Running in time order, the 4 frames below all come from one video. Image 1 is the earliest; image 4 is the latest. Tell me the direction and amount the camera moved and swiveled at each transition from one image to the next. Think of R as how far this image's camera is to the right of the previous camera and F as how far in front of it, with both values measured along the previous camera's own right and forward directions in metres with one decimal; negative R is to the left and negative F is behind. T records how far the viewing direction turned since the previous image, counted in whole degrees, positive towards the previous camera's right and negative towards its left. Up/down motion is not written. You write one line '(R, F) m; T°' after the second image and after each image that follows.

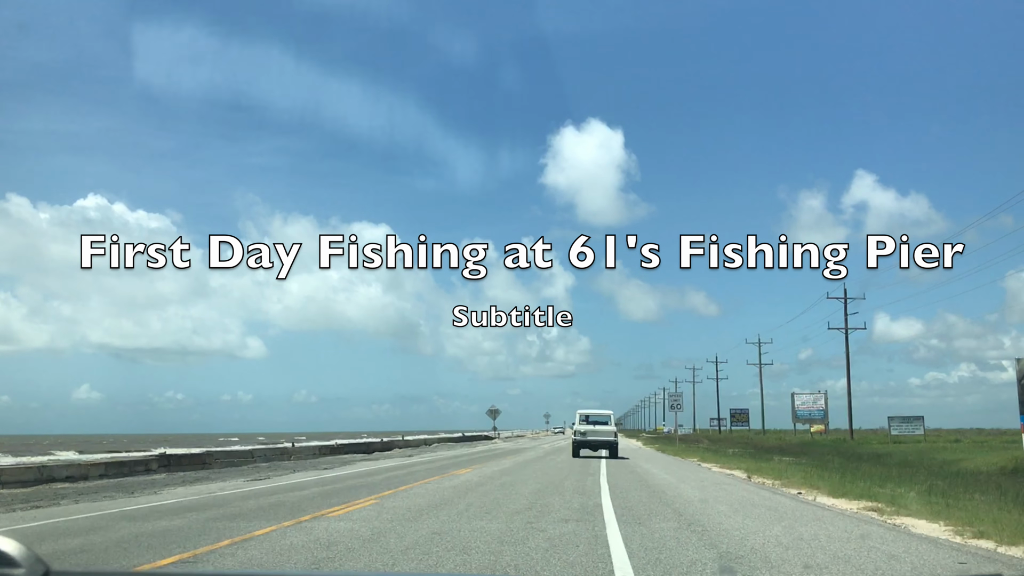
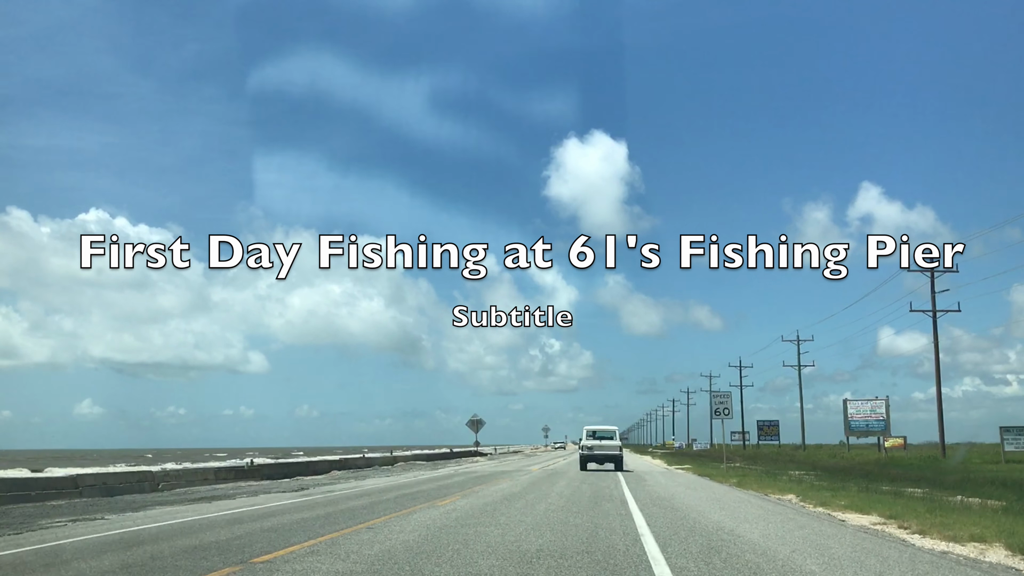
(0.0, +4.0) m; 0°
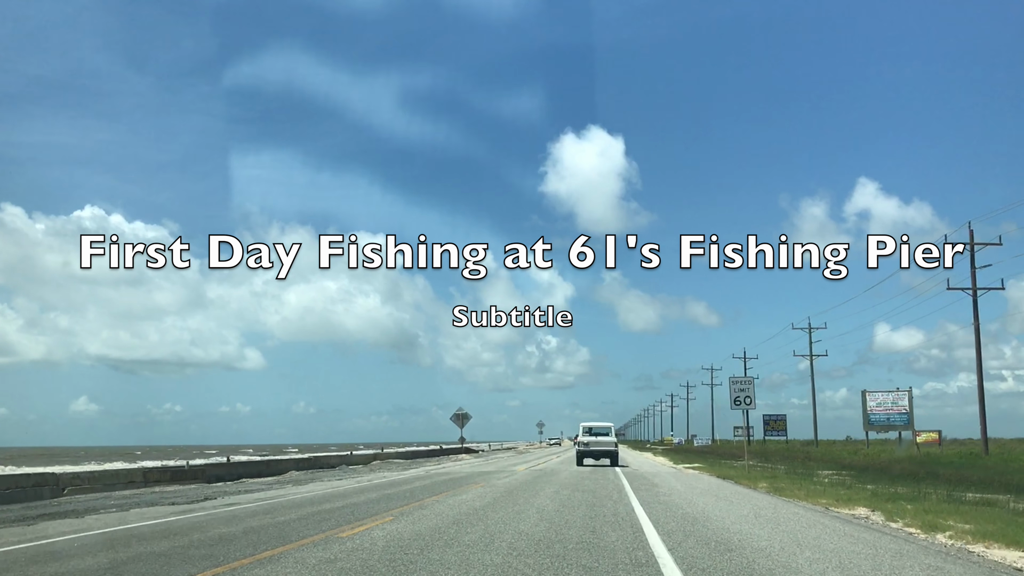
(+0.2, +2.1) m; 0°
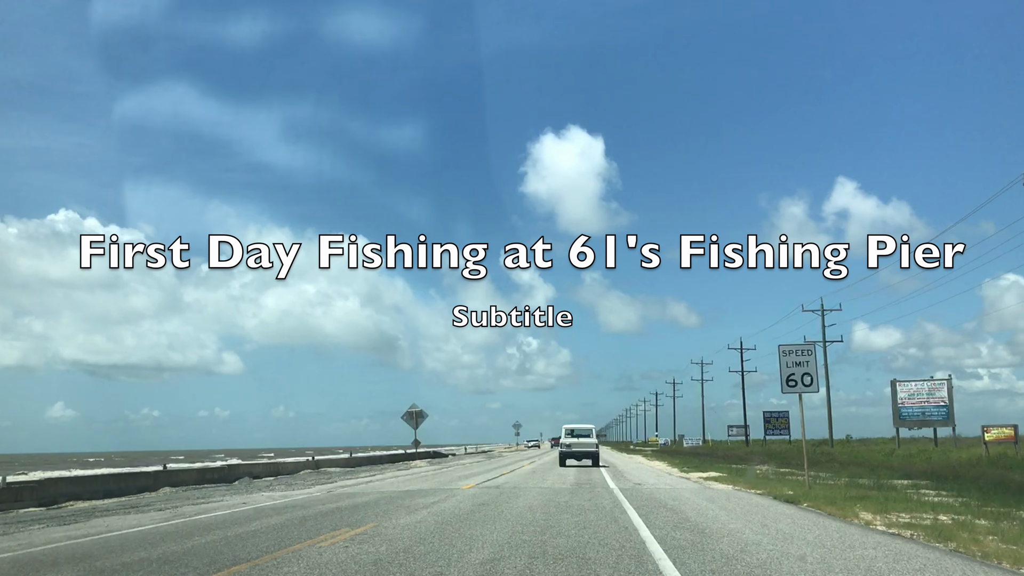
(+0.3, +3.7) m; +1°
